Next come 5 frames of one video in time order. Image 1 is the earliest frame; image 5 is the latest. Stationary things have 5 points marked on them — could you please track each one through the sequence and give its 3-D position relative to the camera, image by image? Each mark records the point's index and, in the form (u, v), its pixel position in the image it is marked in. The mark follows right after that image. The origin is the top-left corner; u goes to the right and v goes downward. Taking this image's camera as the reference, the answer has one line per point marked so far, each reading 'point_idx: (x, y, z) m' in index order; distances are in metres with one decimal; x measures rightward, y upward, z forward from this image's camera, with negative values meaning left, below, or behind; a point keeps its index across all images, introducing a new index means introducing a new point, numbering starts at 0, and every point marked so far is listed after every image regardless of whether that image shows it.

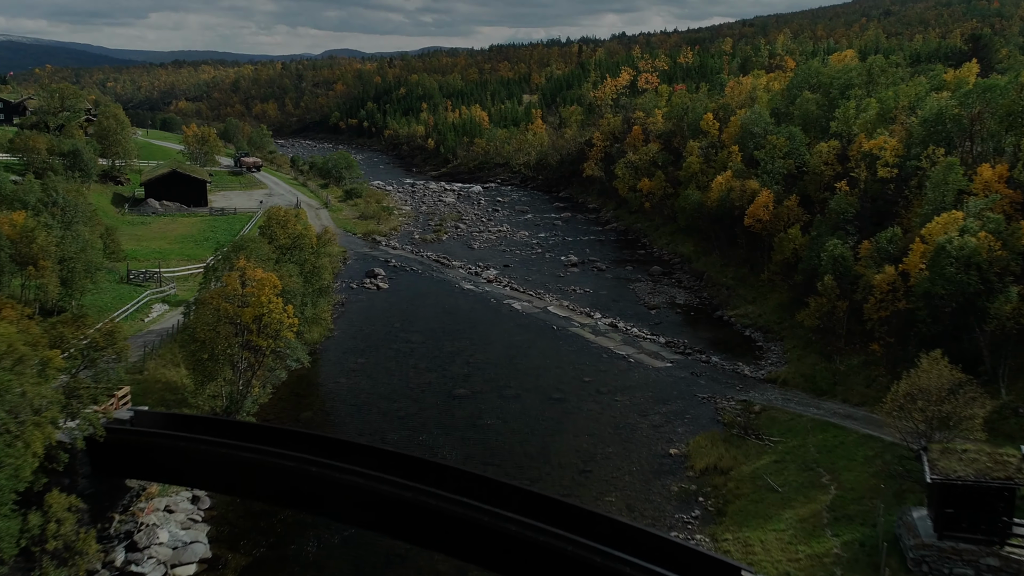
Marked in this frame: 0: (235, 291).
0: (-5.2, -0.1, +17.4) m
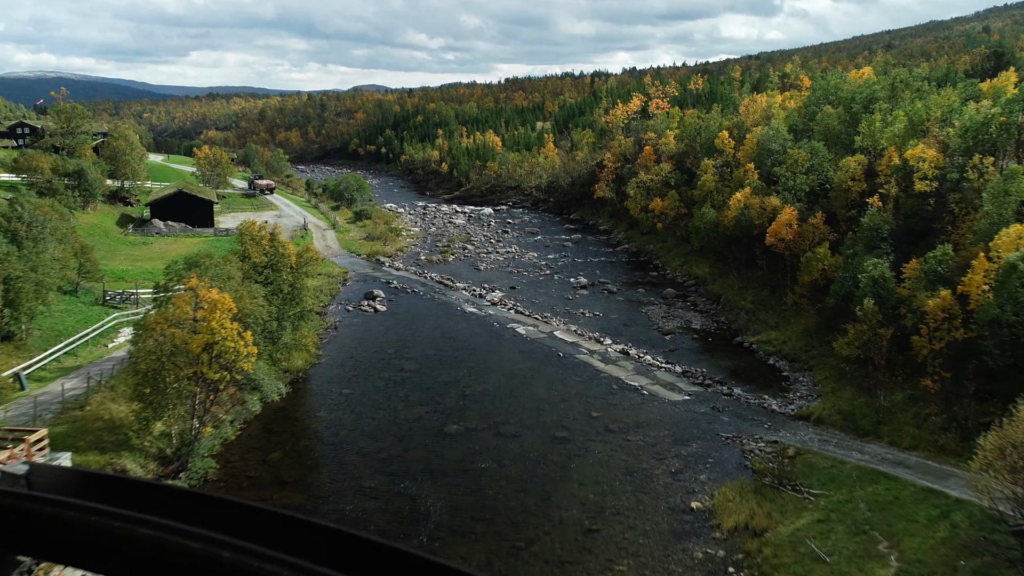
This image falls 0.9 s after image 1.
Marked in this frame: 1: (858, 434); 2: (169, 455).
0: (-5.3, -0.4, +14.9) m
1: (+6.8, -2.9, +18.1) m
2: (-6.0, -2.9, +16.0) m
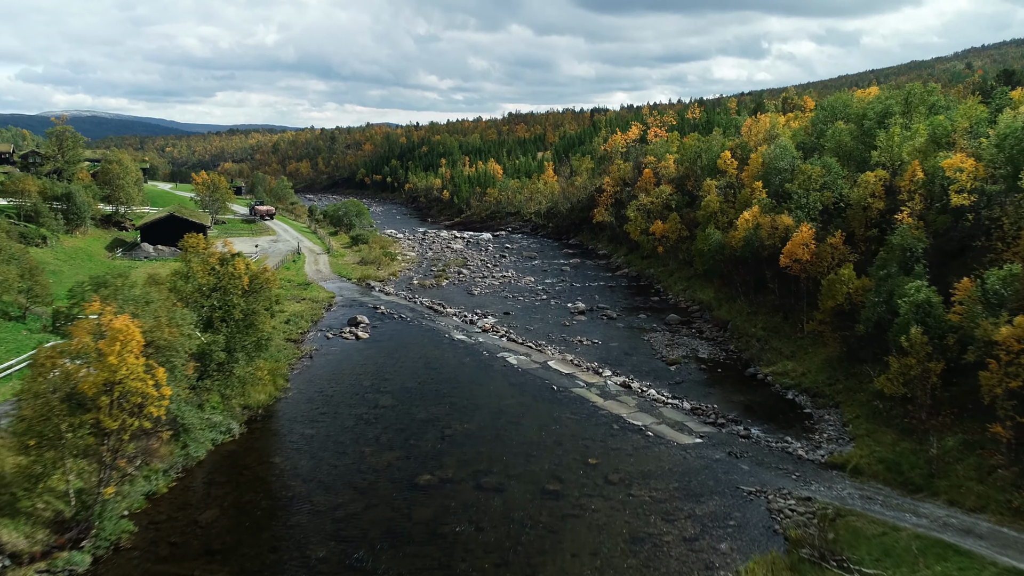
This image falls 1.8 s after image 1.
0: (-5.6, -0.8, +12.0) m
1: (+6.5, -3.3, +15.1) m
2: (-6.3, -3.3, +13.0) m
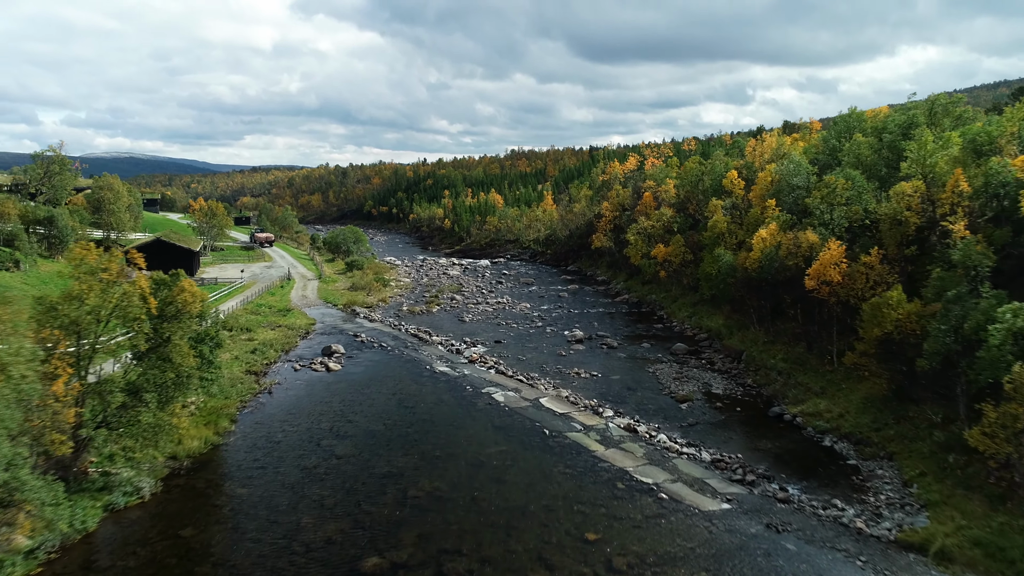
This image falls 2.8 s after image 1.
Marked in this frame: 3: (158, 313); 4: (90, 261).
0: (-6.0, -1.0, +8.0) m
1: (+6.1, -3.6, +11.0) m
2: (-6.6, -3.5, +8.9) m
3: (-6.5, -0.5, +17.4) m
4: (-7.2, +0.4, +16.4) m
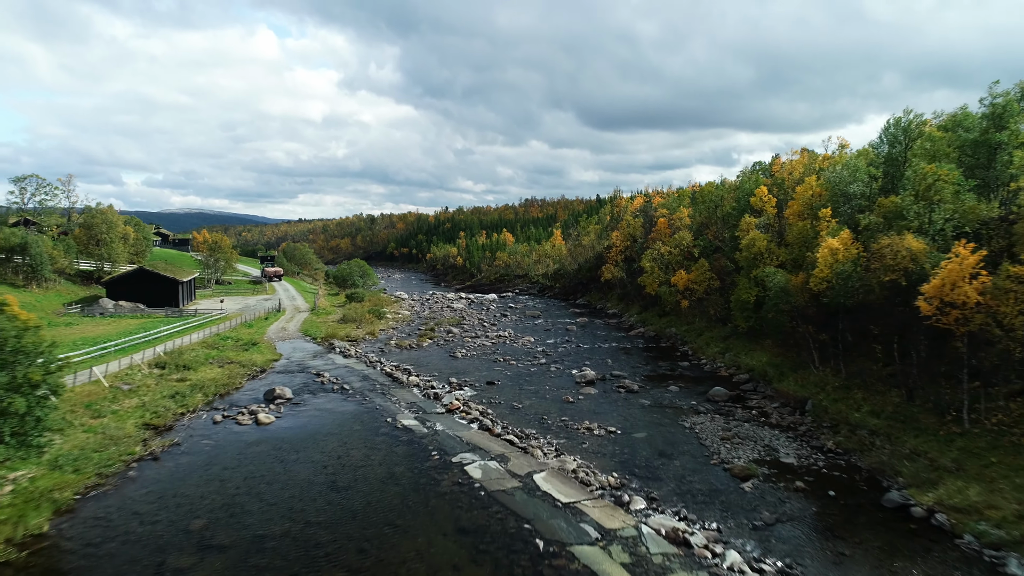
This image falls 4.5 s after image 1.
0: (-6.5, -0.7, -0.5) m
1: (+5.6, -3.5, +2.3) m
2: (-7.2, -3.3, +0.4) m
3: (-6.9, -0.6, +8.9) m
4: (-7.6, +0.4, +8.0) m
